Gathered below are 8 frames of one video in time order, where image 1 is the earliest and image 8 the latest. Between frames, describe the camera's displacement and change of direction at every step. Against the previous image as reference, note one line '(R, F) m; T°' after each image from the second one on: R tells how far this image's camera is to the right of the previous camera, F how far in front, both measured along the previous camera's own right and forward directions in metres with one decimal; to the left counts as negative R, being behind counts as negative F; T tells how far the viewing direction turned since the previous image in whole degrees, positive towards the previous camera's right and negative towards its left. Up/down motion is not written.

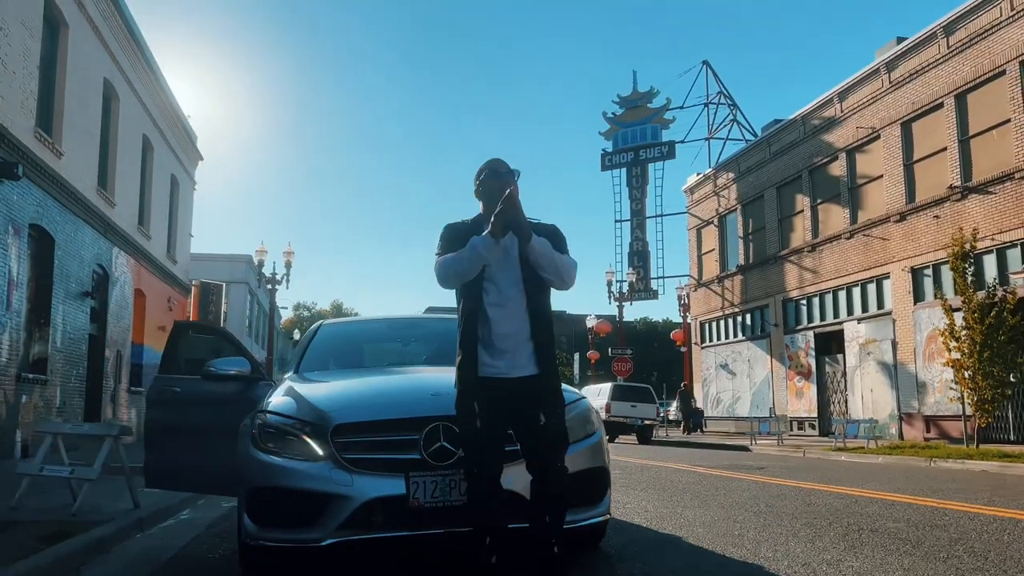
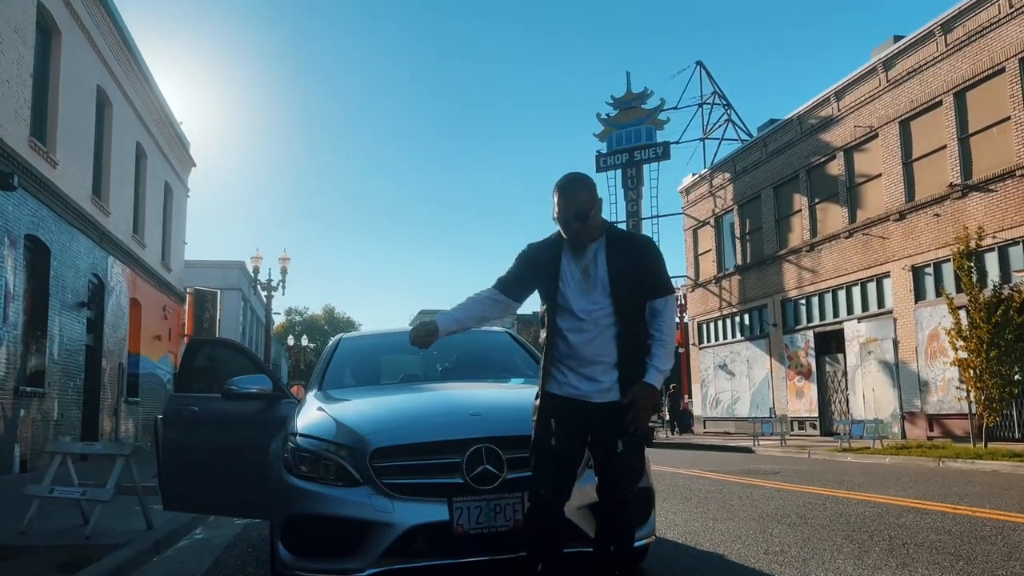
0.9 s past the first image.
(-0.3, +0.2) m; +1°
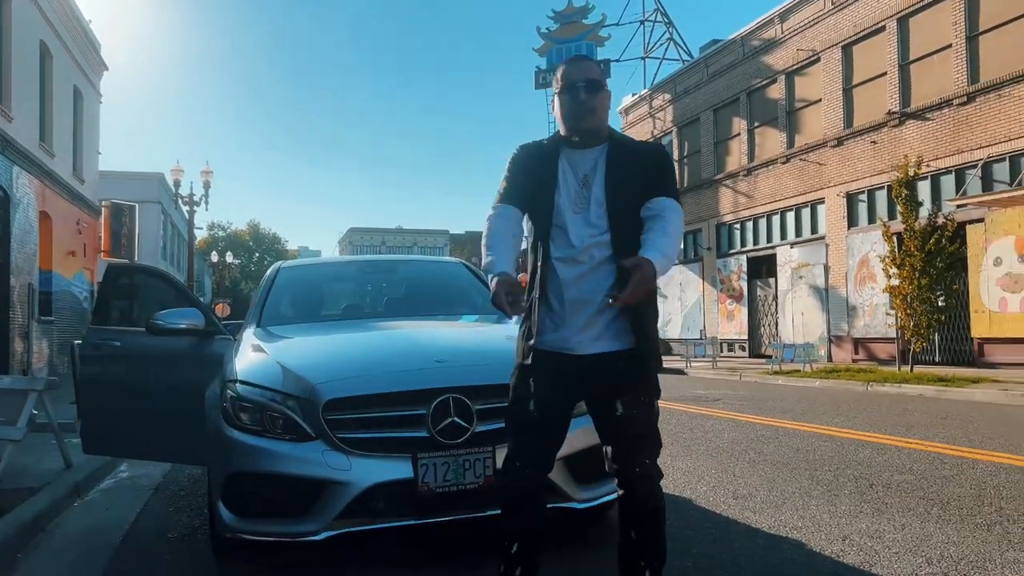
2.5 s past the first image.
(-0.2, +0.5) m; +5°
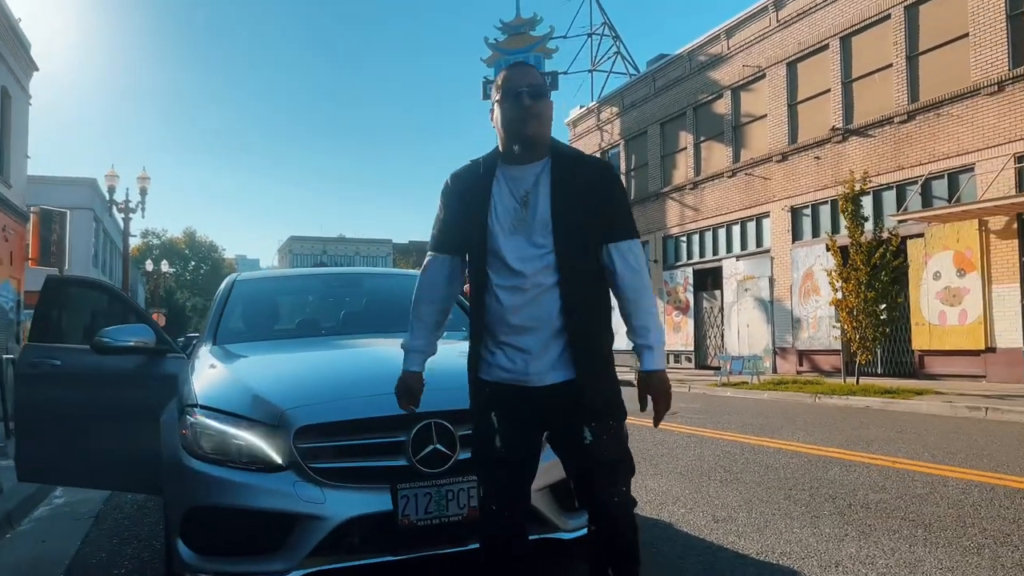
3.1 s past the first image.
(-0.2, +0.2) m; +4°
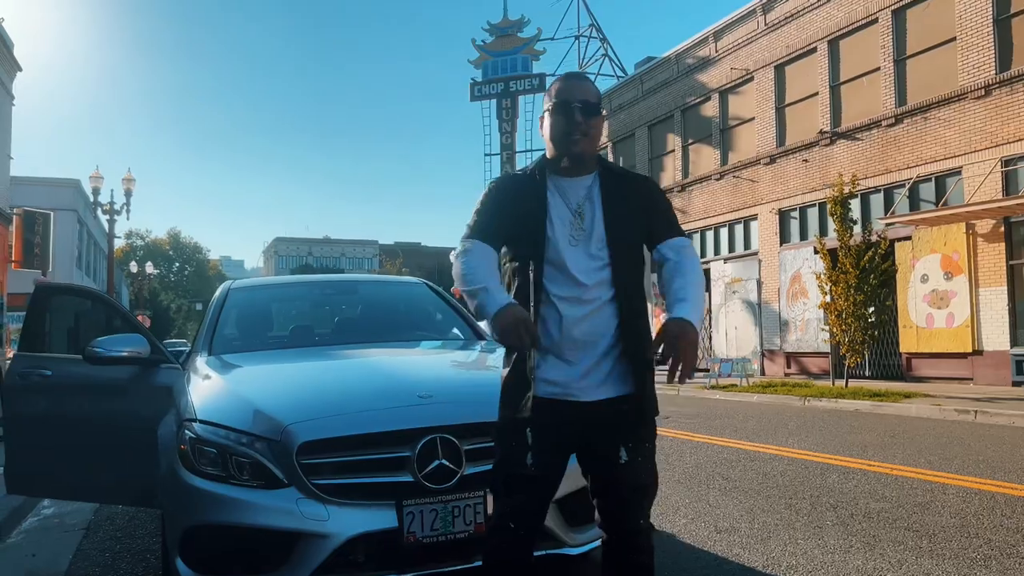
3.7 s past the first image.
(-0.1, +0.1) m; +1°
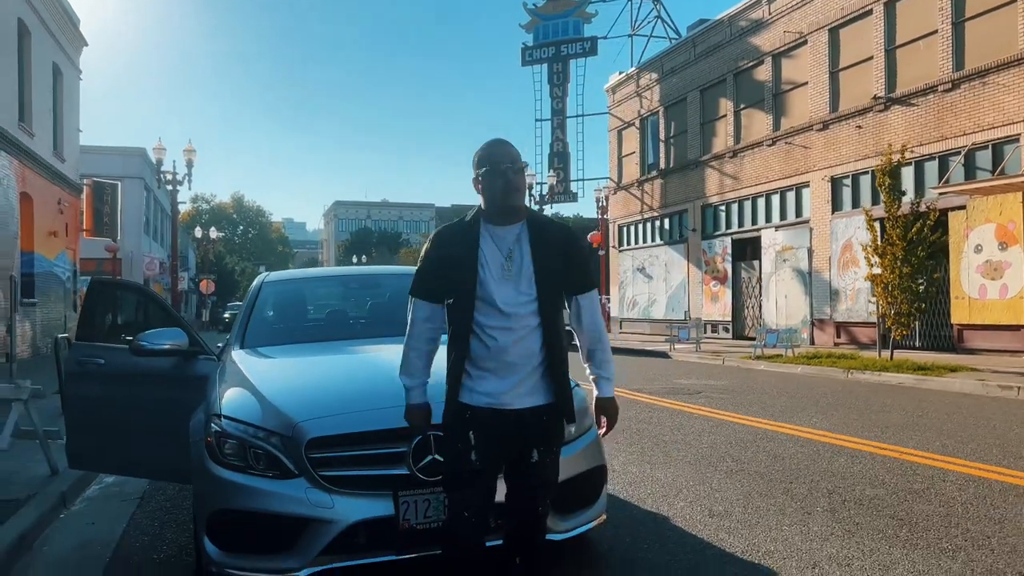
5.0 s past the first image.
(+0.3, -0.3) m; -4°
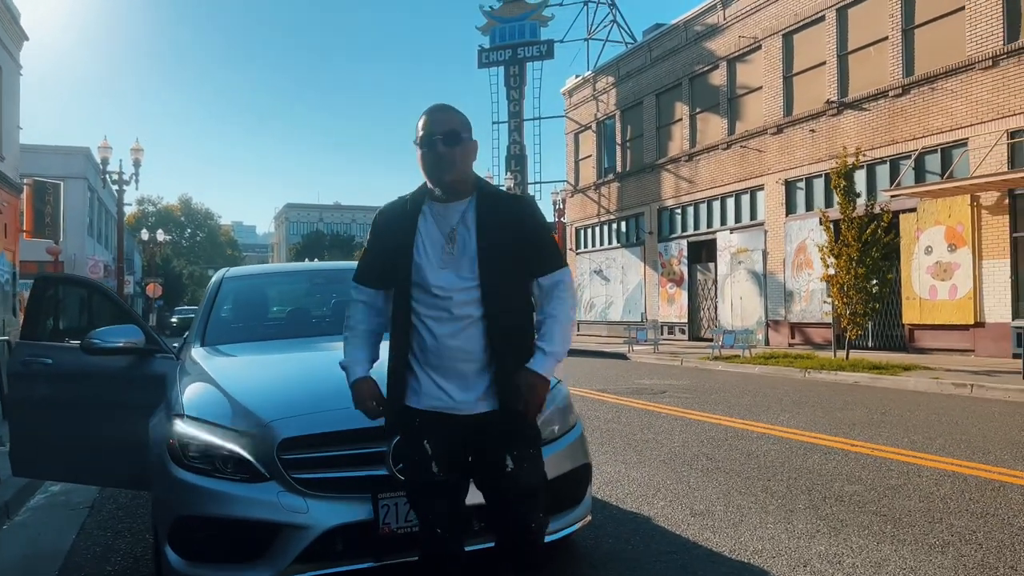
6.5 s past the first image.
(-0.1, +0.2) m; +3°
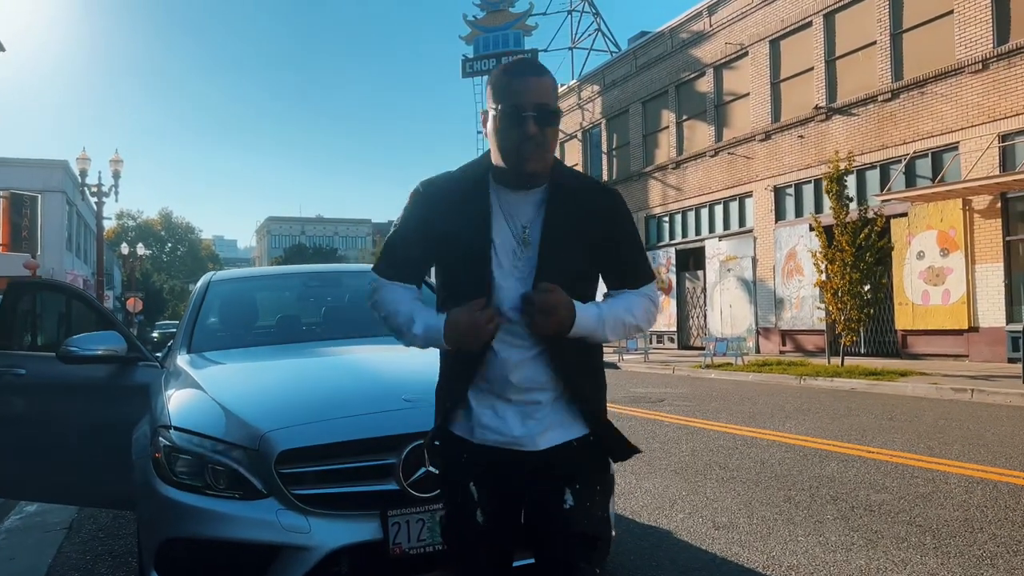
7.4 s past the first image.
(-0.1, +0.3) m; +1°
